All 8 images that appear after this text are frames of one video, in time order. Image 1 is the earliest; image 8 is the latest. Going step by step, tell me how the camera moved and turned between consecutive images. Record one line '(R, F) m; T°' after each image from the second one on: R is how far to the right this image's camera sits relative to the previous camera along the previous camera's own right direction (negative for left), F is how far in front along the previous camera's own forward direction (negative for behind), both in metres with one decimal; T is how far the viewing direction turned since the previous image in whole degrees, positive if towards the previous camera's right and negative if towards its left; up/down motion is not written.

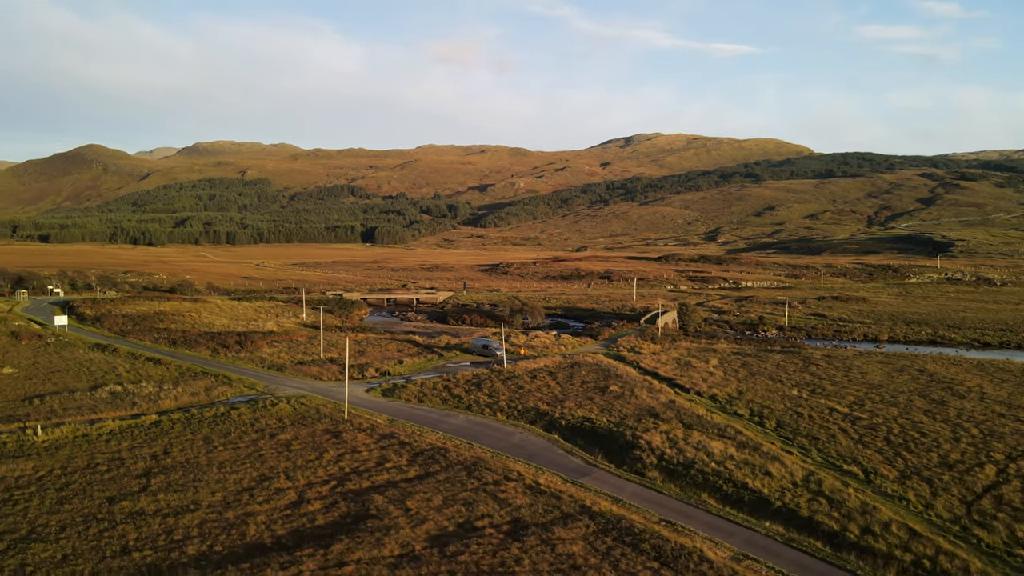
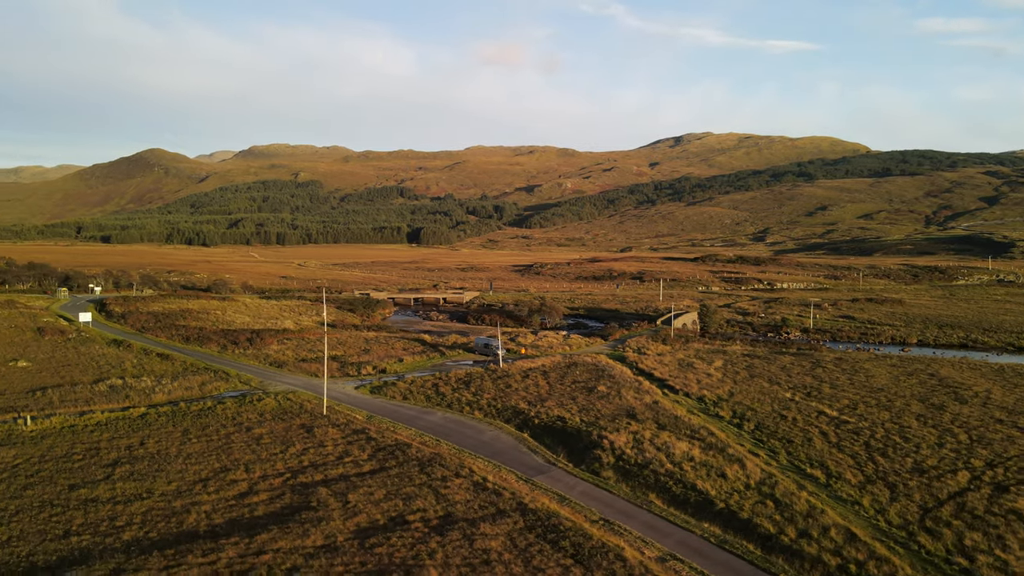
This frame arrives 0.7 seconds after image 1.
(+2.5, -0.1) m; -4°
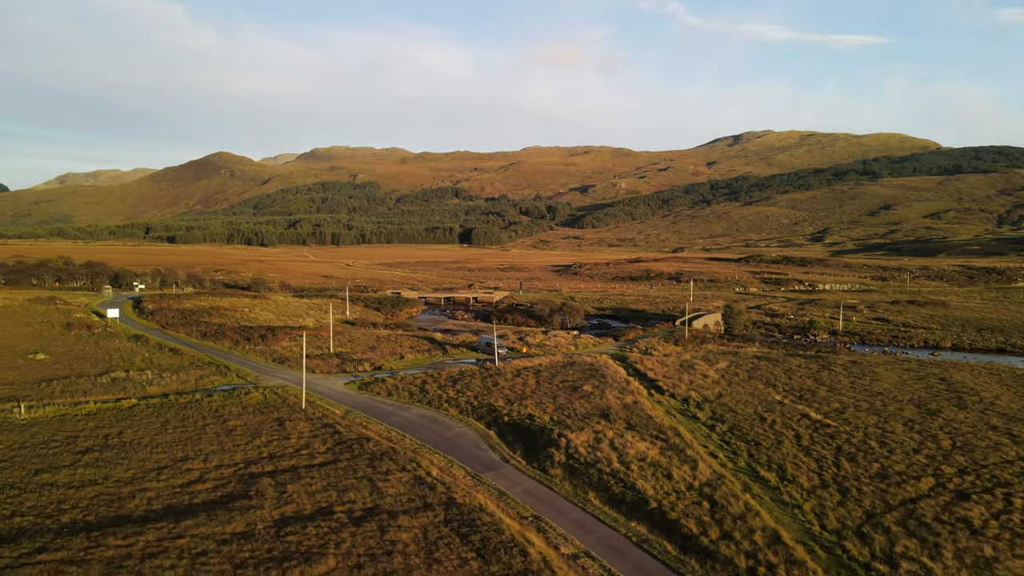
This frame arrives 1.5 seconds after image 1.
(+2.8, -0.1) m; -4°
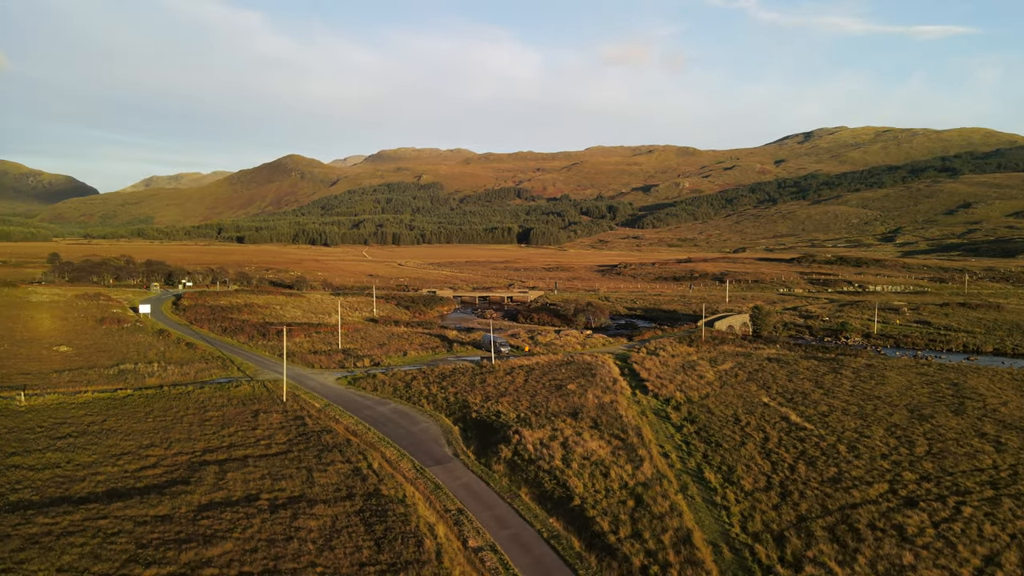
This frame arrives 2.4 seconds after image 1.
(+3.2, -0.1) m; -5°
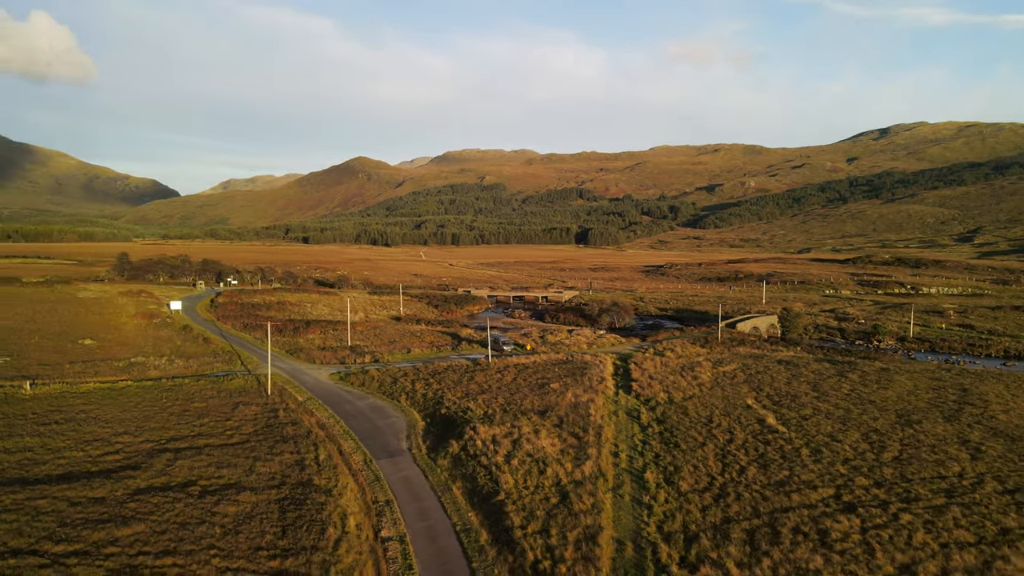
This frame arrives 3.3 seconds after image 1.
(+3.2, -0.1) m; -5°
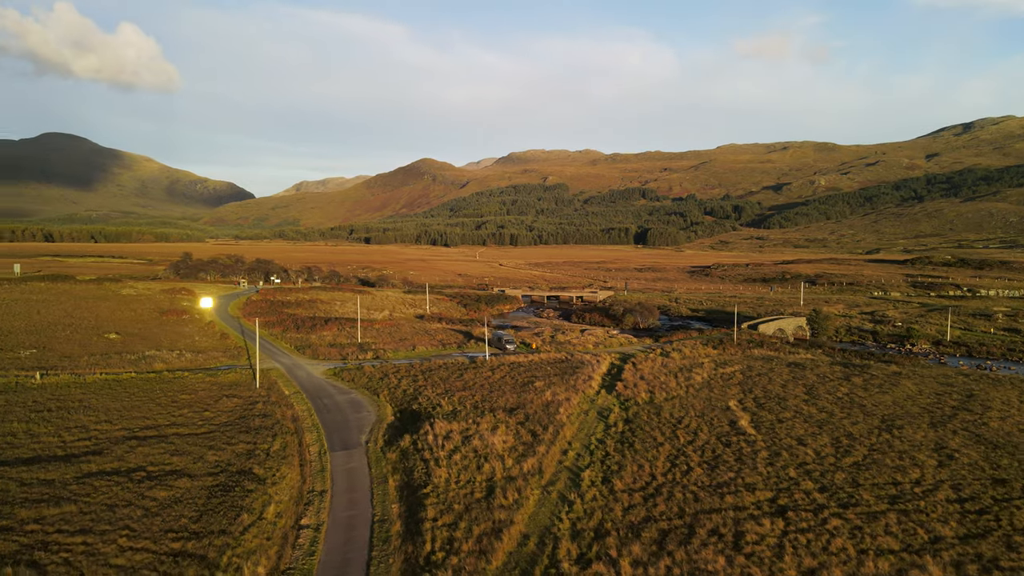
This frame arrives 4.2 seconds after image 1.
(+3.2, -0.1) m; -5°
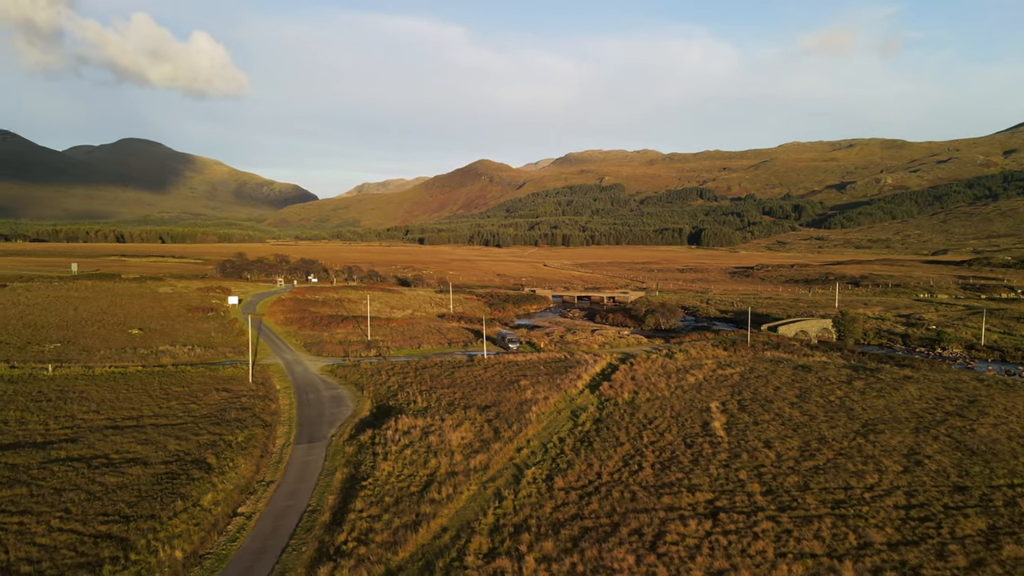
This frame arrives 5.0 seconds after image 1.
(+2.9, -0.1) m; -4°
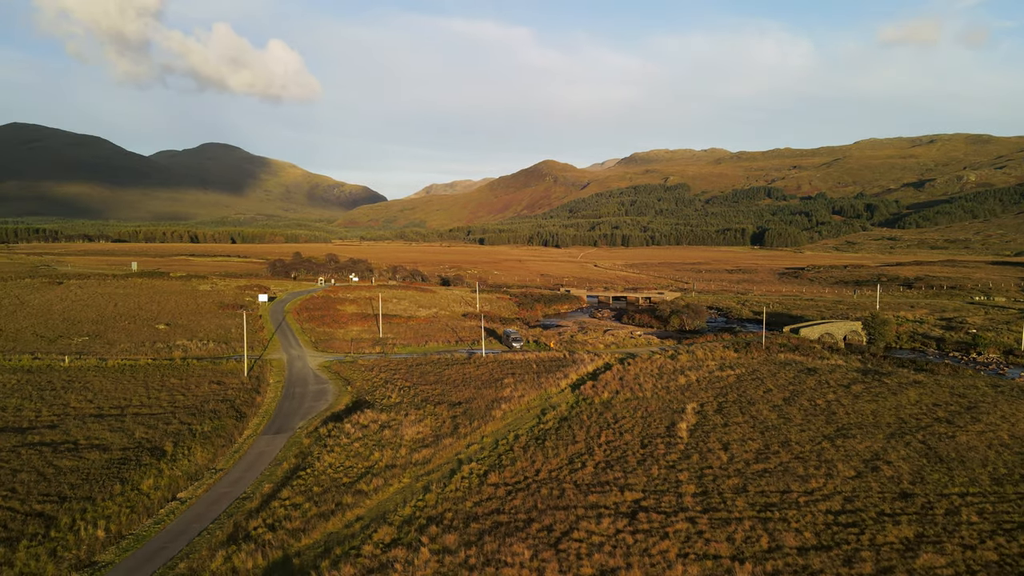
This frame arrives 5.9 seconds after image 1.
(+3.3, -0.2) m; -5°
